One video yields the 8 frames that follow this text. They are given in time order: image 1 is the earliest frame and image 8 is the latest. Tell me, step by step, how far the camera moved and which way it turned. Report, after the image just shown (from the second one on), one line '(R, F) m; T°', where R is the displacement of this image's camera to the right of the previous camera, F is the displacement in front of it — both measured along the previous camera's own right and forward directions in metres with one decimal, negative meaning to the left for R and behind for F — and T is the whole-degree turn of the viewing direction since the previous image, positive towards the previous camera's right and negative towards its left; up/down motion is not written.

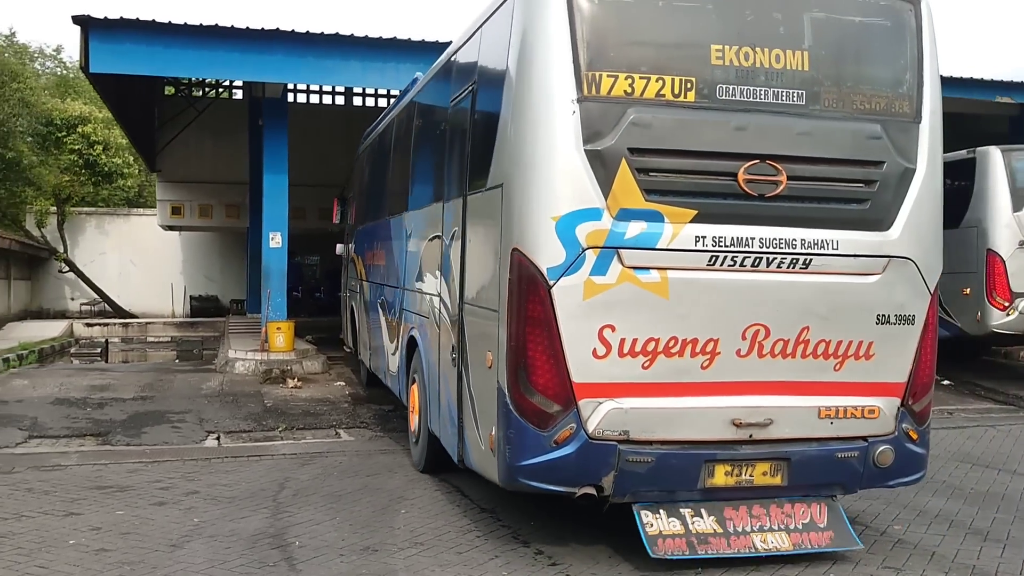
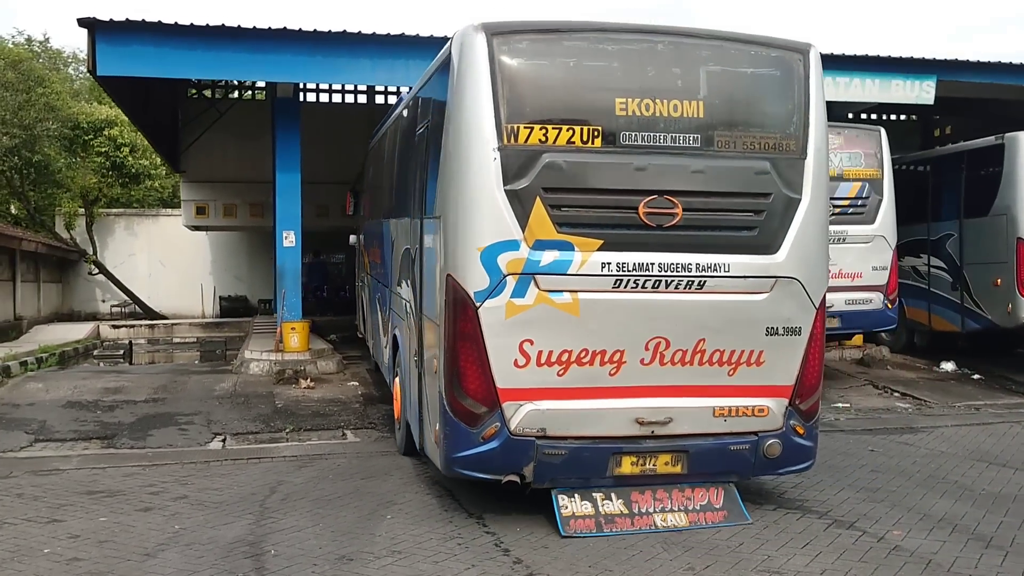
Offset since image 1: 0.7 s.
(+0.3, +0.2) m; -2°
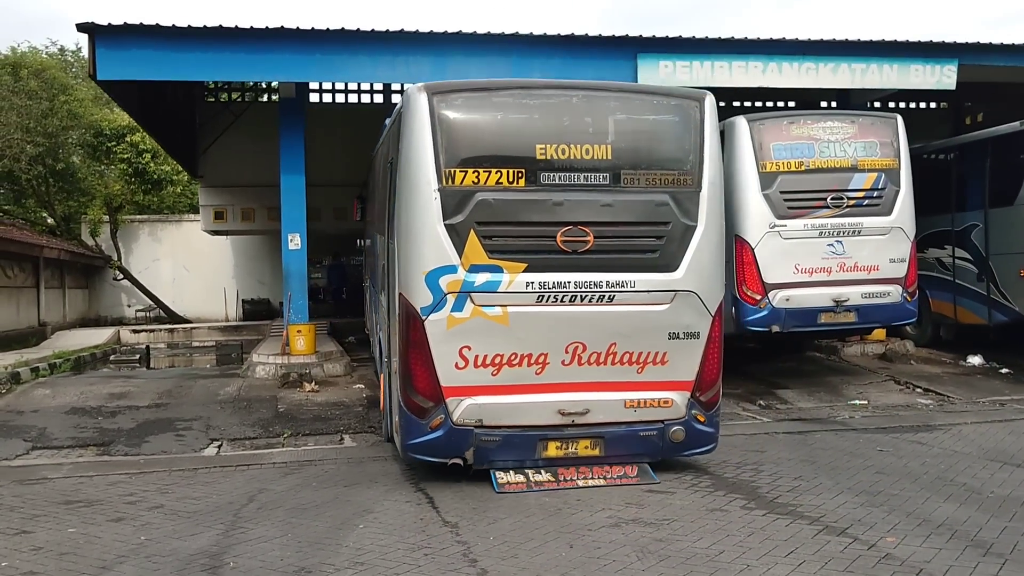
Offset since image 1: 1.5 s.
(+0.3, +0.2) m; -2°
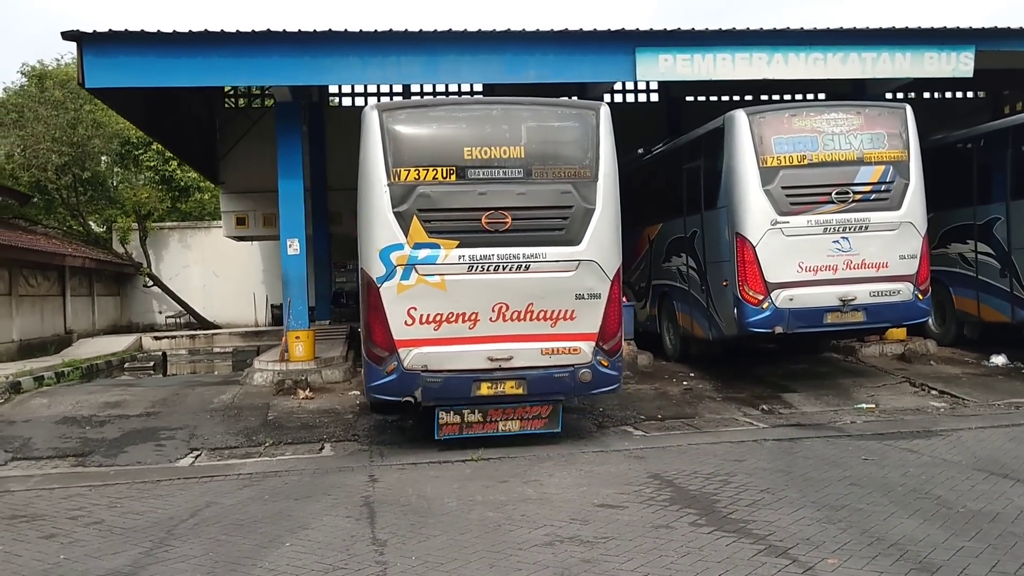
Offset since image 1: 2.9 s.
(+0.6, +0.3) m; -3°
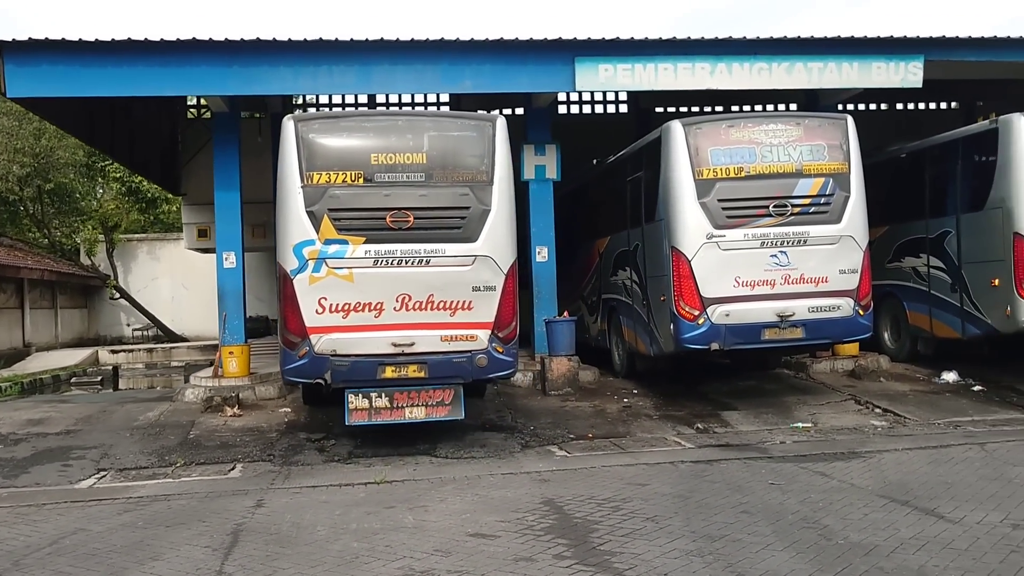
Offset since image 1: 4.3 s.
(+0.7, +0.2) m; 0°
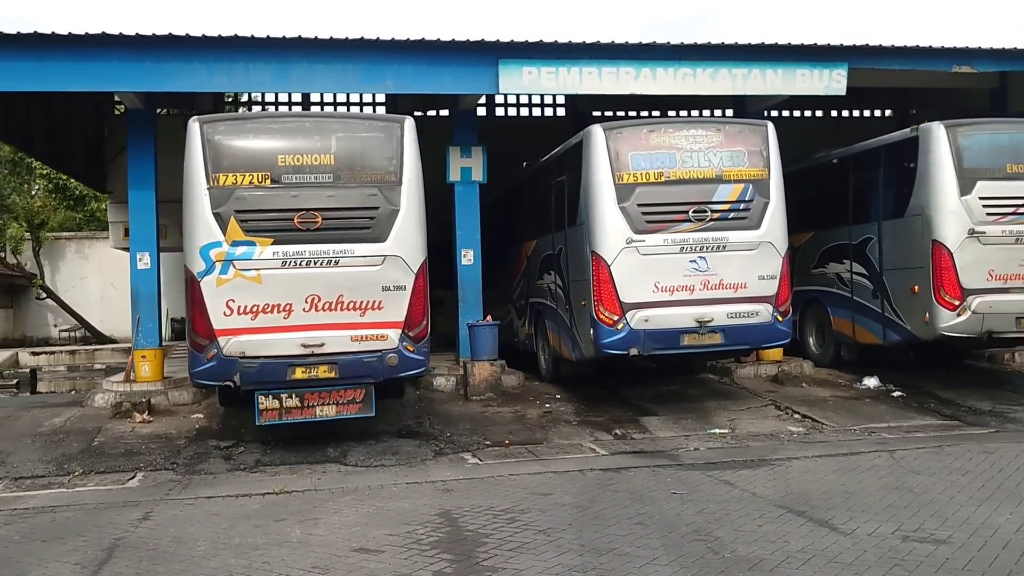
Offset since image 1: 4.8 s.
(+0.3, +0.1) m; +3°
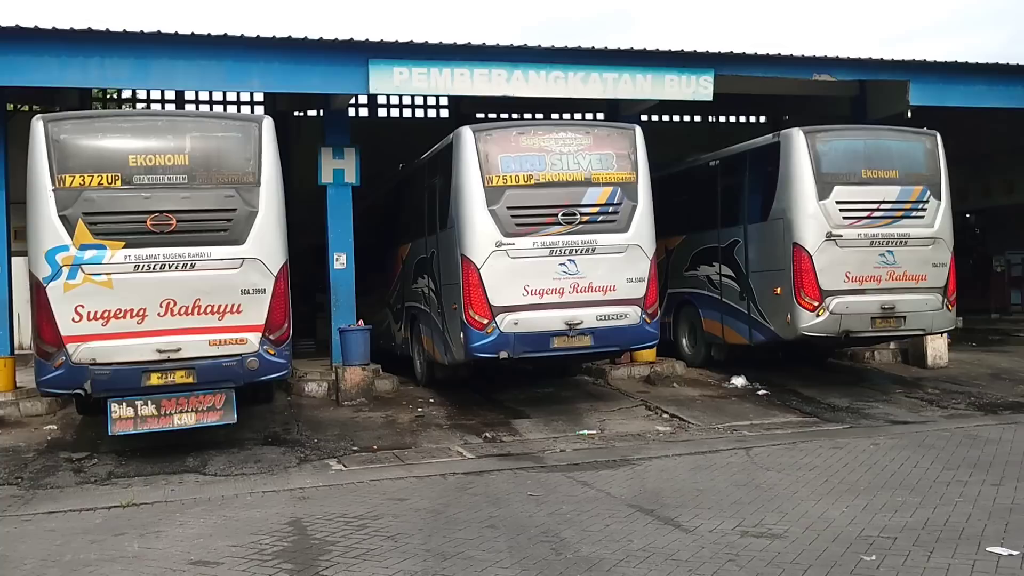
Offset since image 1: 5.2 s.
(+0.3, 0.0) m; +6°
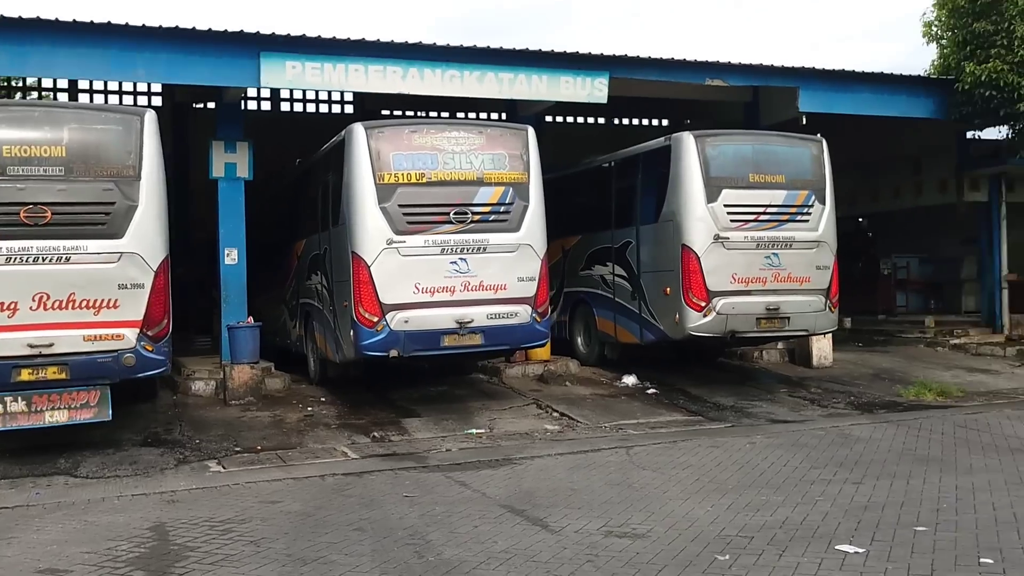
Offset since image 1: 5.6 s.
(+0.2, 0.0) m; +5°
